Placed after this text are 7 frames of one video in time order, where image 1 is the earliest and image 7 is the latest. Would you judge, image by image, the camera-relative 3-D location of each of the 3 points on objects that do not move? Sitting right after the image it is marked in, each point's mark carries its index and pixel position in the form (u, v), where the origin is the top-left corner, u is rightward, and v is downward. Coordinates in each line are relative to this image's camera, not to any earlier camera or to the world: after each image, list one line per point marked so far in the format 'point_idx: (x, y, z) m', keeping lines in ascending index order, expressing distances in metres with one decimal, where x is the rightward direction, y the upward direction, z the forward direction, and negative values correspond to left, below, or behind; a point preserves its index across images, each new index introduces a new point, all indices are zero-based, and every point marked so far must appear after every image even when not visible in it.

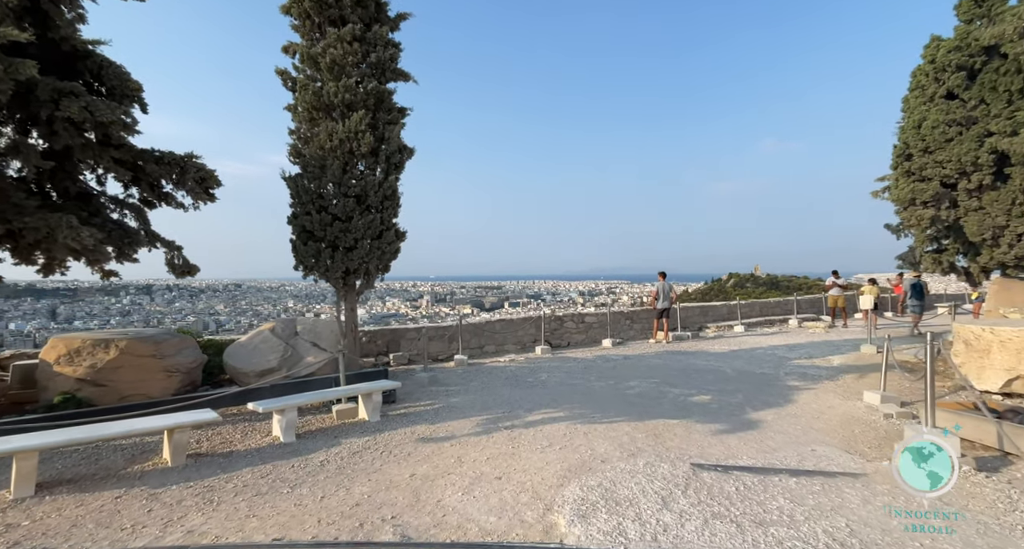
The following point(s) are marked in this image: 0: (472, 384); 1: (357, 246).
0: (-0.7, -1.9, +8.0) m
1: (-2.3, +0.4, +7.0) m
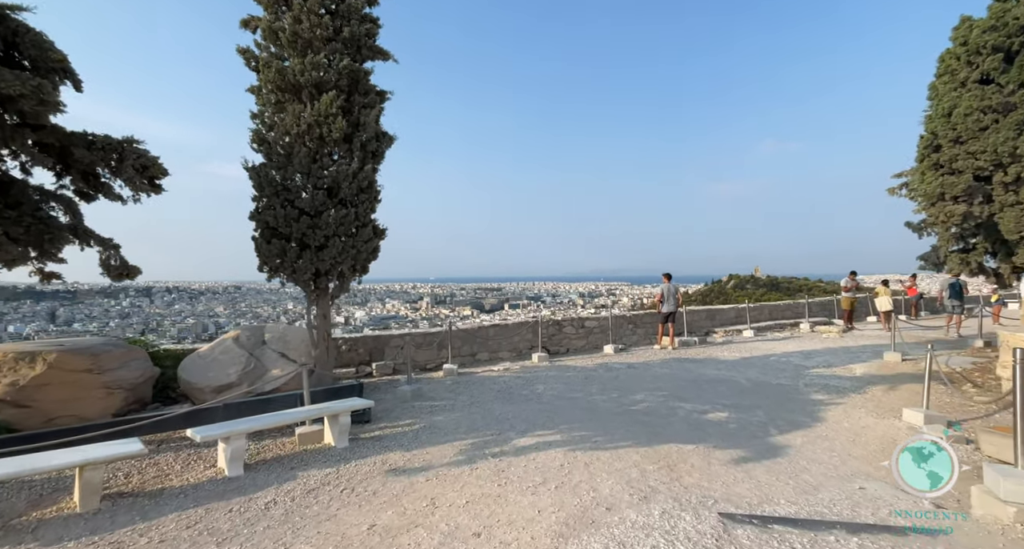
0: (-0.8, -1.9, +7.2) m
1: (-2.4, +0.4, +6.2) m
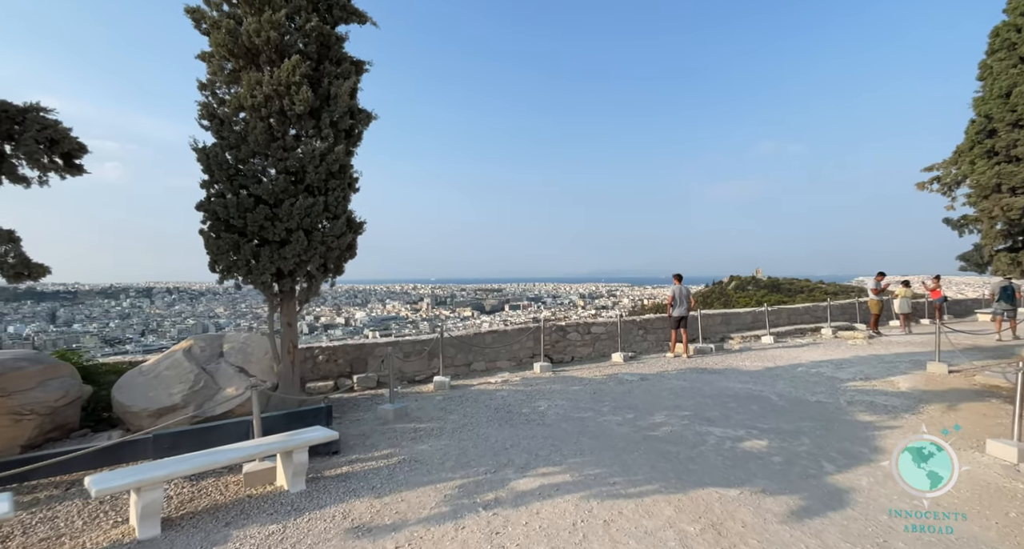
0: (-0.8, -1.9, +6.2) m
1: (-2.4, +0.4, +5.2) m
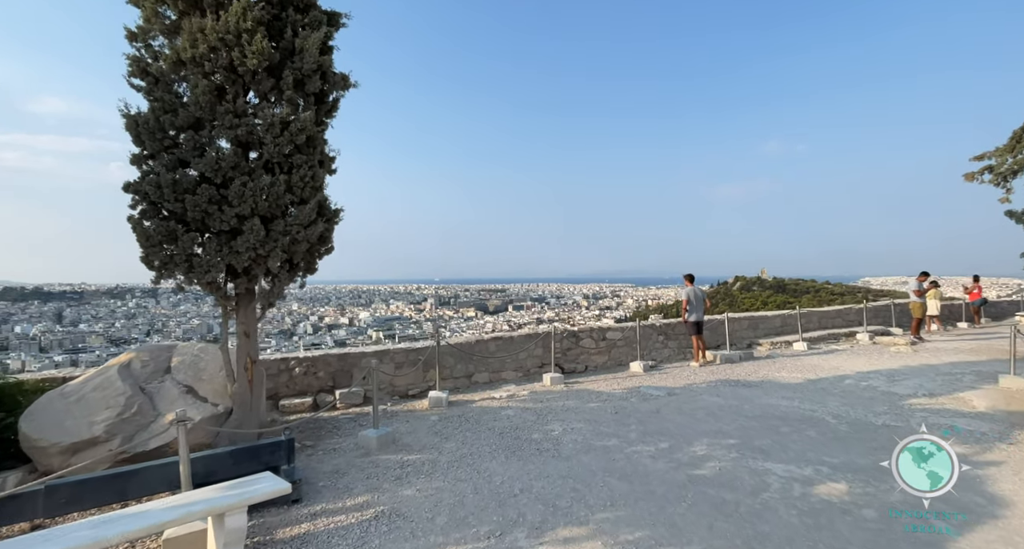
0: (-0.7, -1.9, +5.2) m
1: (-2.3, +0.4, +4.2) m
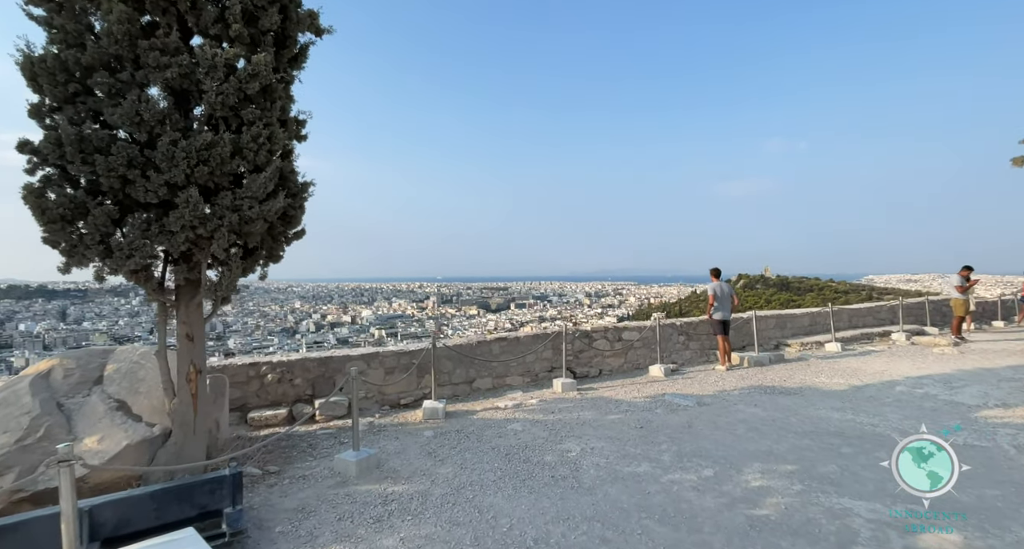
0: (-0.6, -1.8, +4.2) m
1: (-2.3, +0.5, +3.2) m
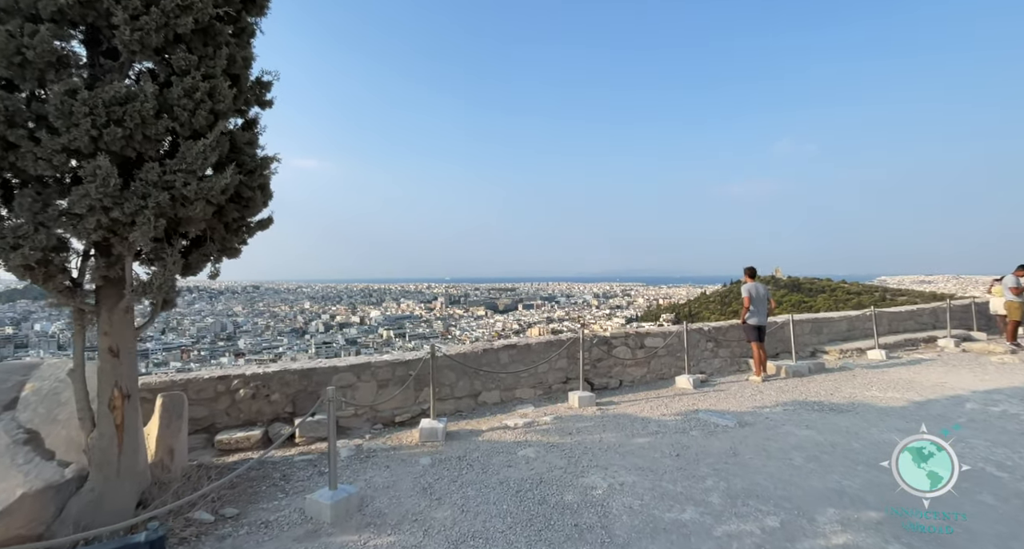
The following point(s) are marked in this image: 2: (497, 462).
0: (-0.5, -1.8, +3.4) m
1: (-2.2, +0.5, +2.4) m
2: (-0.2, -1.8, +4.5) m
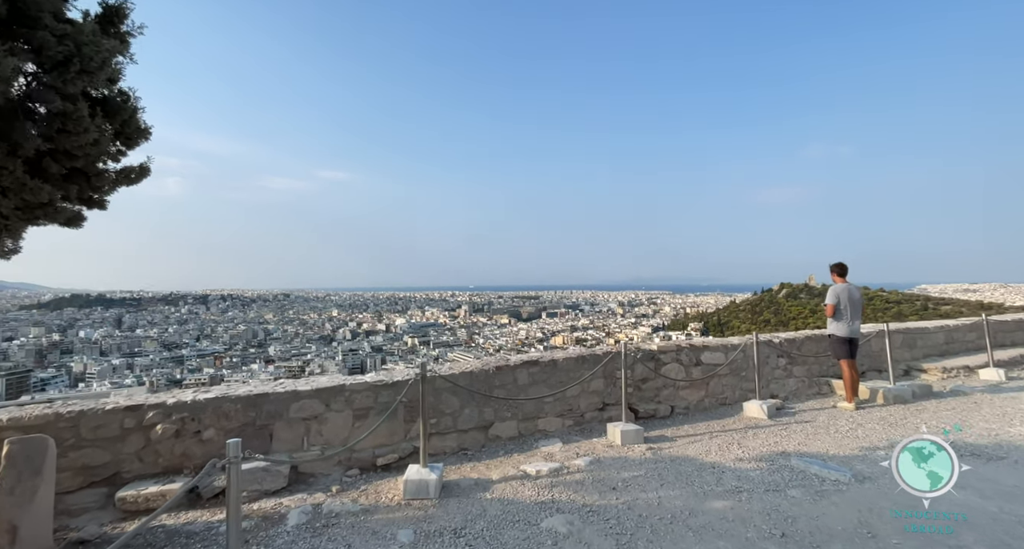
0: (-0.5, -1.7, +1.9) m
1: (-2.2, +0.6, +1.1) m
2: (0.0, -1.7, +3.1) m
